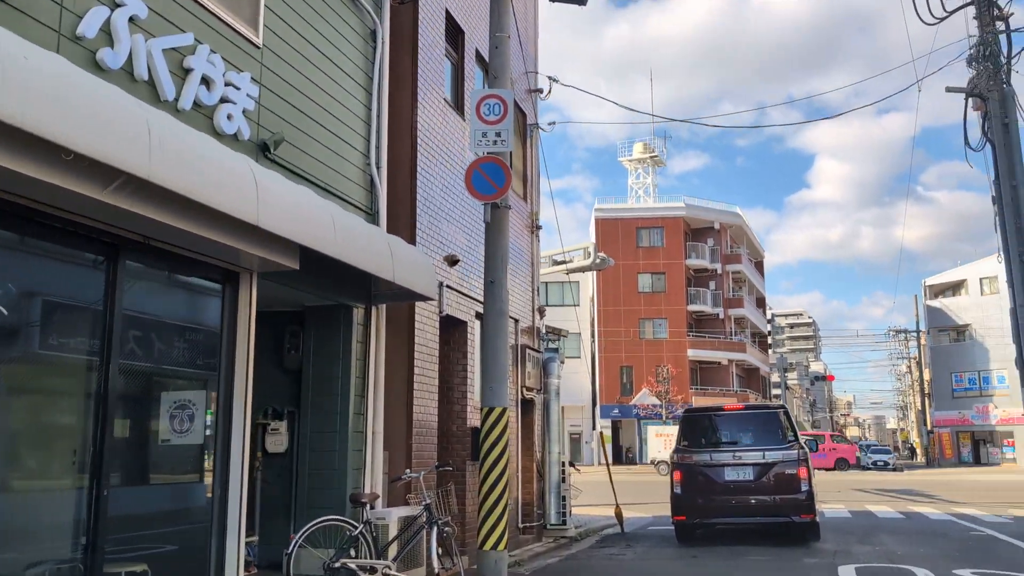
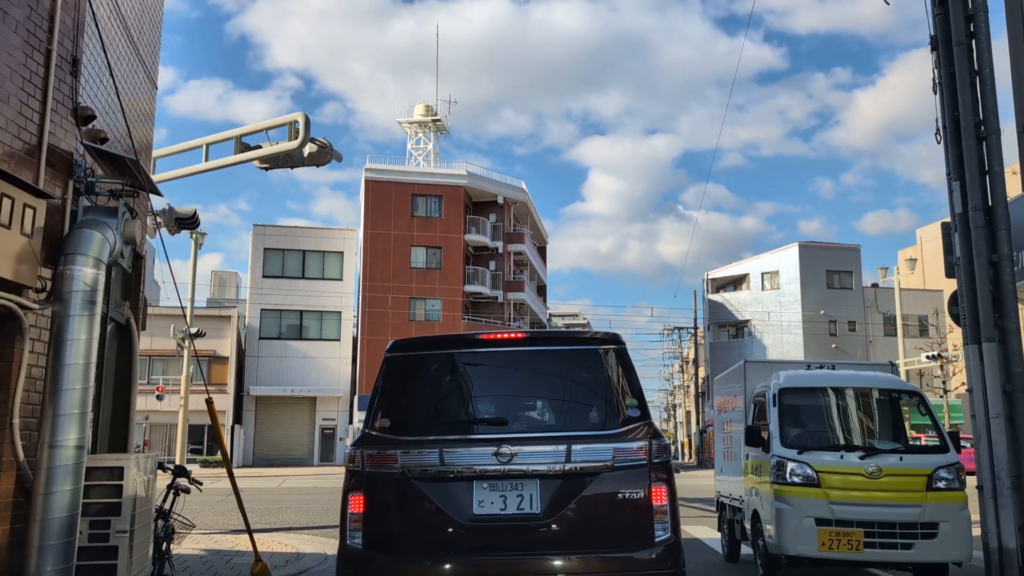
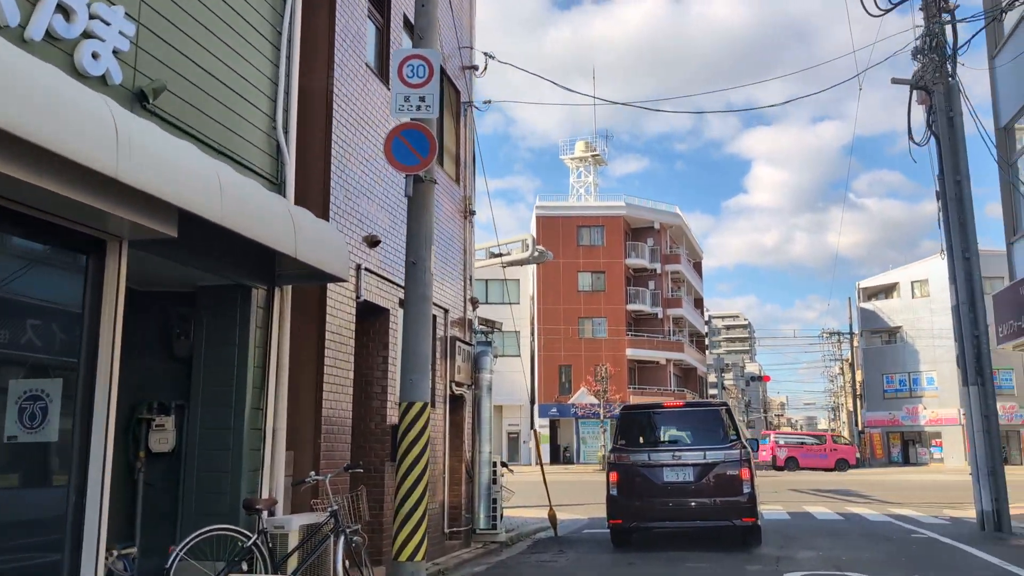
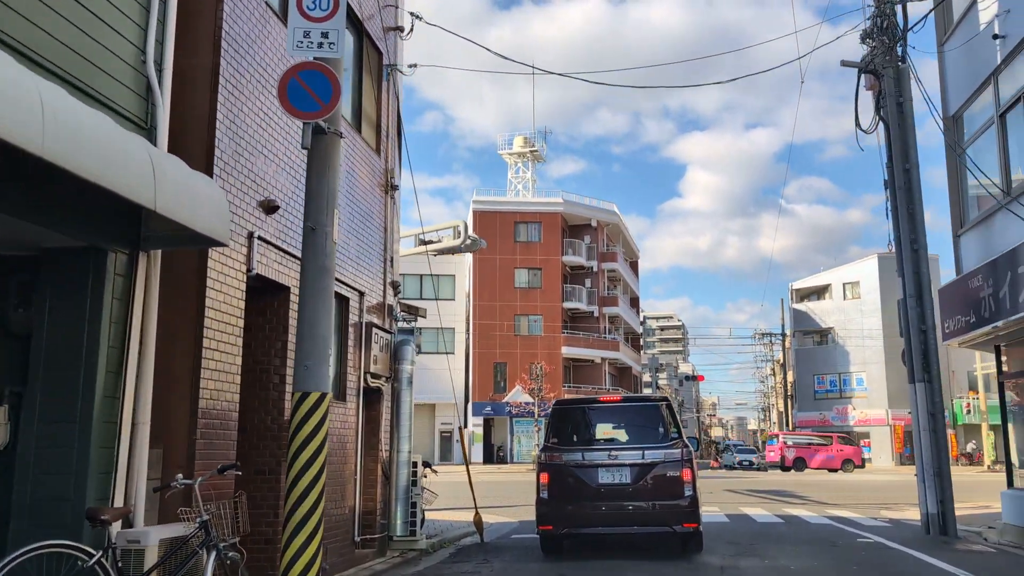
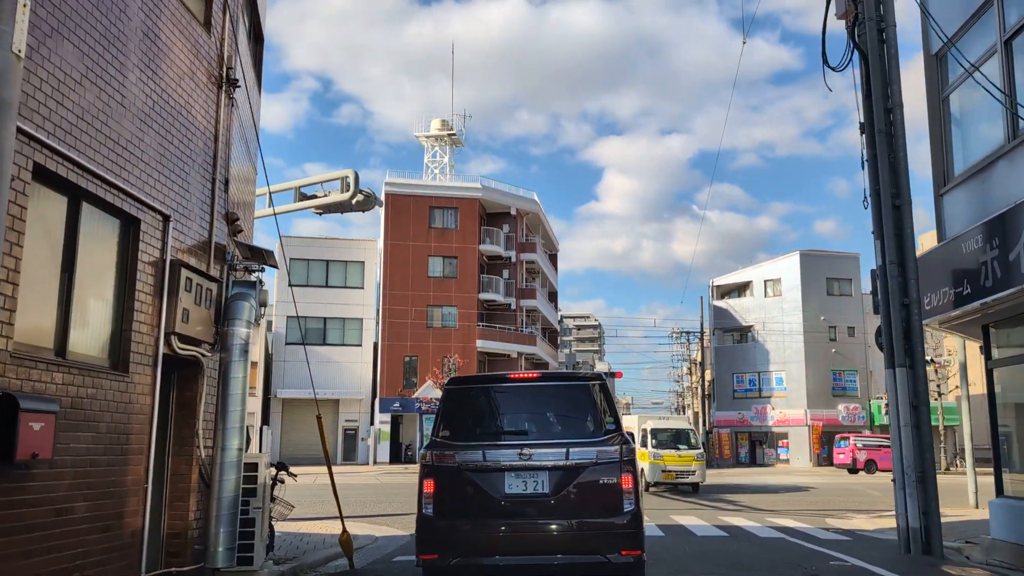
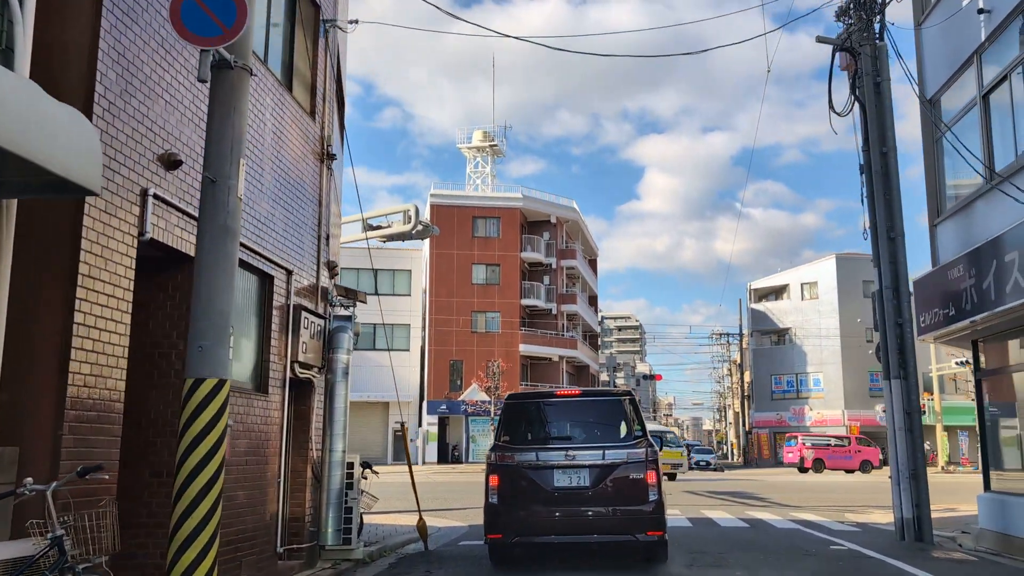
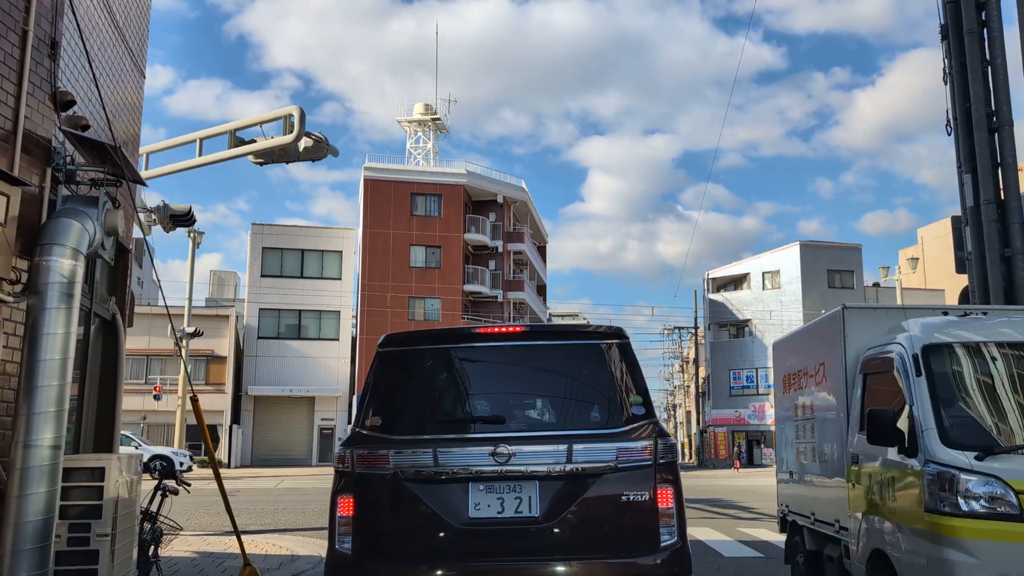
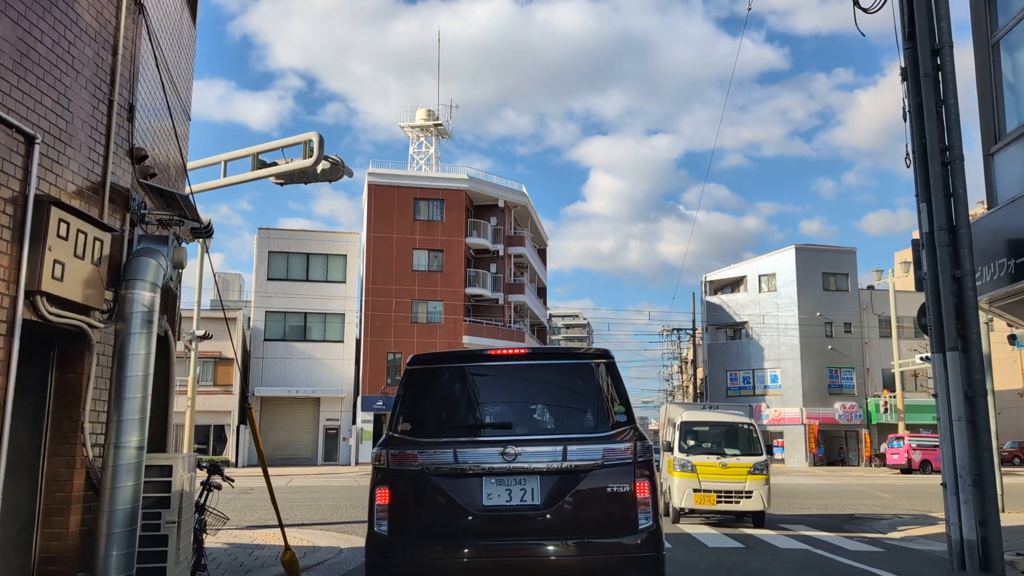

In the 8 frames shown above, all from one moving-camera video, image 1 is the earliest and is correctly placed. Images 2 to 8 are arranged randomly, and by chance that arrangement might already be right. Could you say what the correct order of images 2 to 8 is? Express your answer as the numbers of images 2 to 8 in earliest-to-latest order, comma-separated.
3, 4, 6, 5, 8, 2, 7
